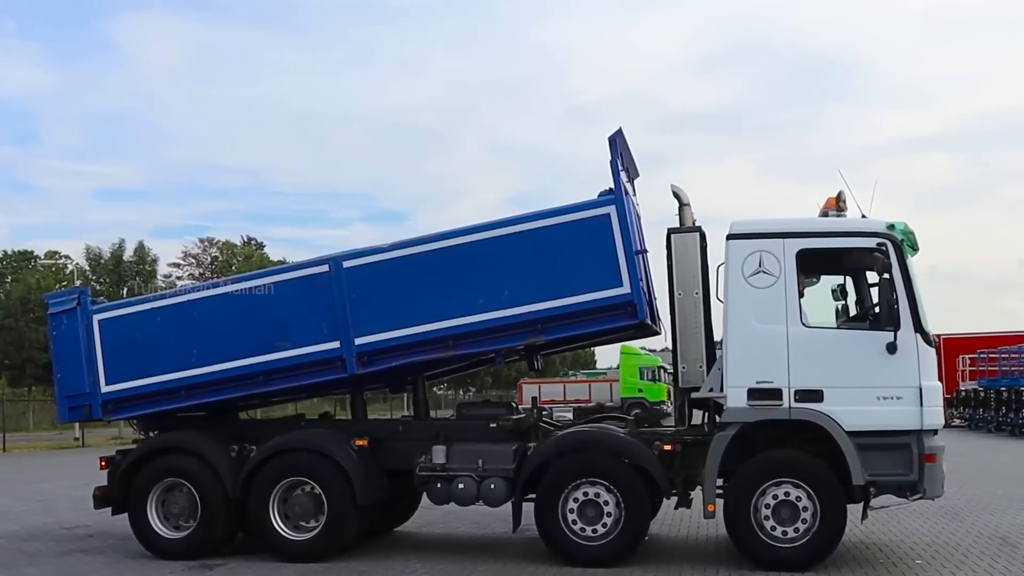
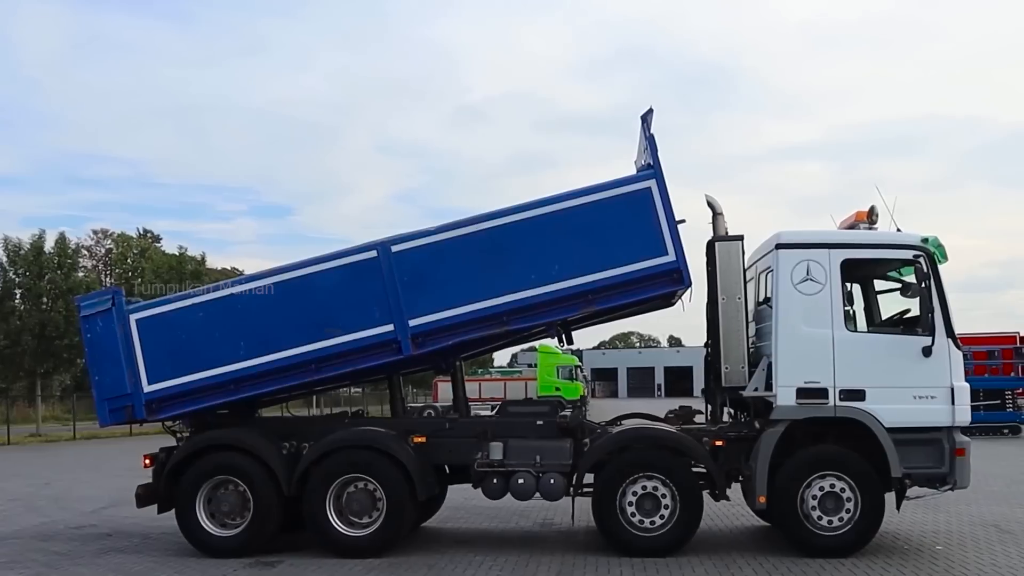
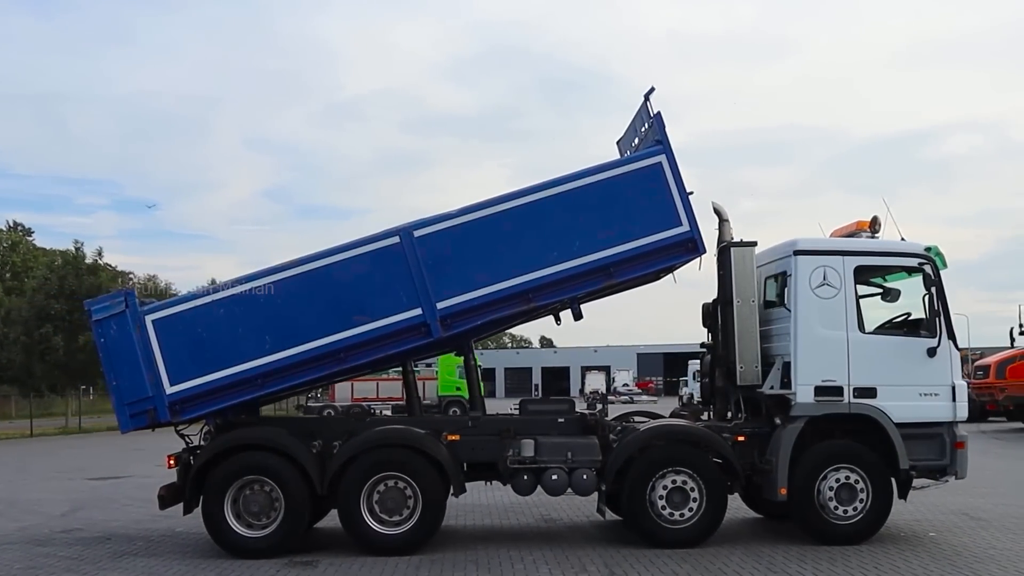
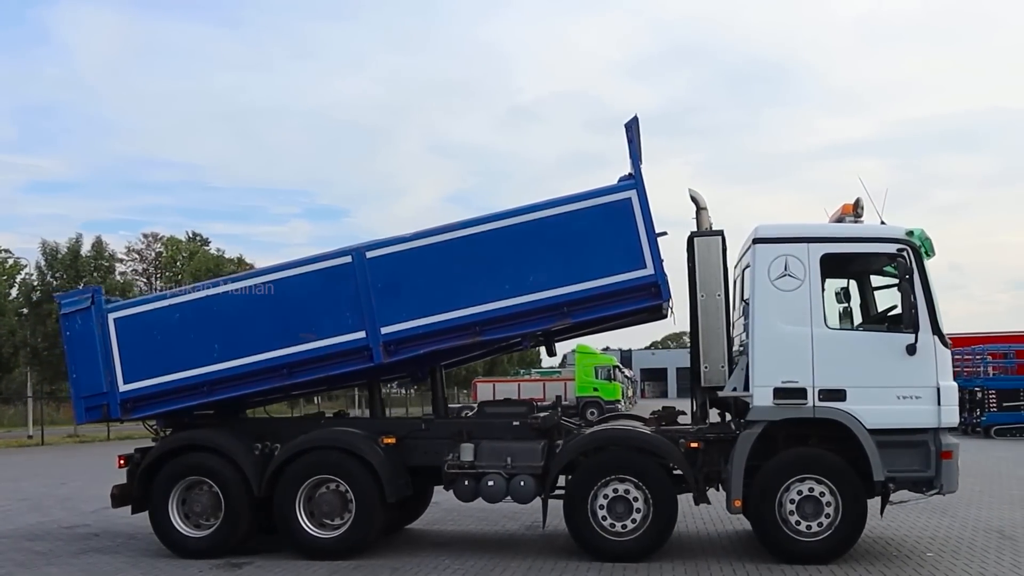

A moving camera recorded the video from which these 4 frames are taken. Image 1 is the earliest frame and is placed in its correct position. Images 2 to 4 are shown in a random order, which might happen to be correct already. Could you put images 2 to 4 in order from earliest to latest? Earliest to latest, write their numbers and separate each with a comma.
4, 2, 3
